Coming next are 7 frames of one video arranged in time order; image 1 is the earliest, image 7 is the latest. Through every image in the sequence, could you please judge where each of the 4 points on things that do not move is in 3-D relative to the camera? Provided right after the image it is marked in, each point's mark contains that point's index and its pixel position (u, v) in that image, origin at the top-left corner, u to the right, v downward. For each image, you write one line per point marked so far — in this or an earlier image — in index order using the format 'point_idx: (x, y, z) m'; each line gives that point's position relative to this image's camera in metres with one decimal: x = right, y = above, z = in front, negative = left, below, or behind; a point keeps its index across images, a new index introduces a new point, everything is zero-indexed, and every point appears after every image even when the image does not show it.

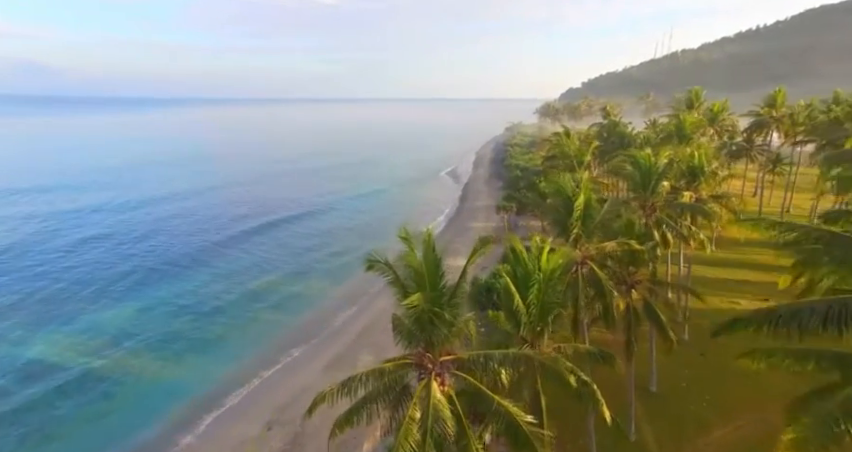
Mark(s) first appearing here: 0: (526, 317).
0: (+2.5, -2.2, +11.3) m
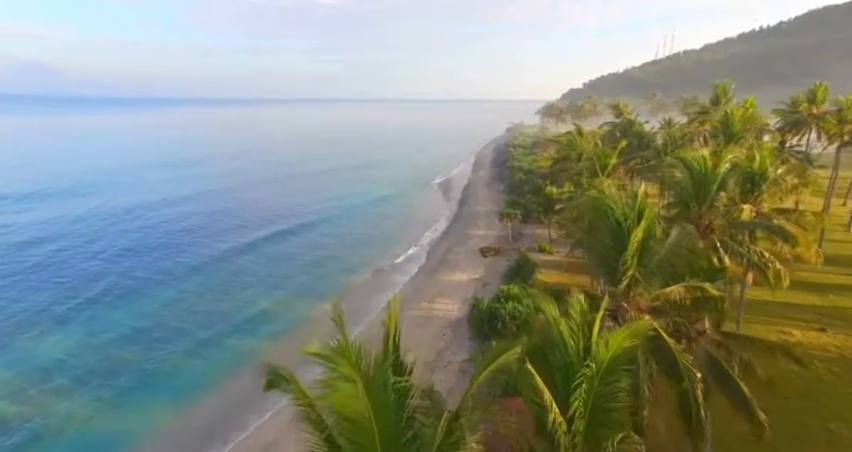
0: (+2.0, -3.0, +6.5) m
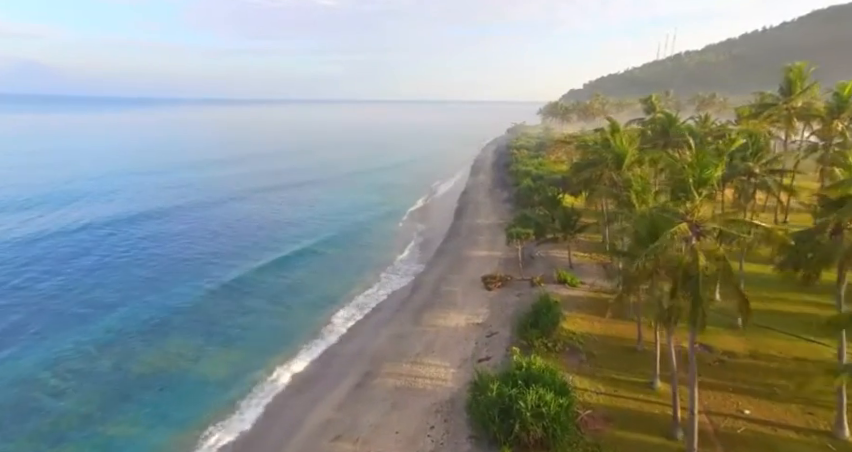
0: (+1.2, -4.7, -3.1) m
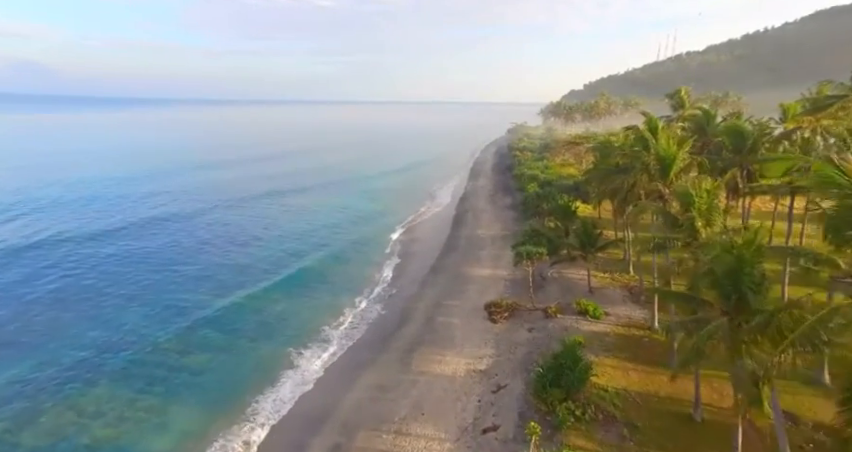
0: (+0.8, -5.7, -9.1) m
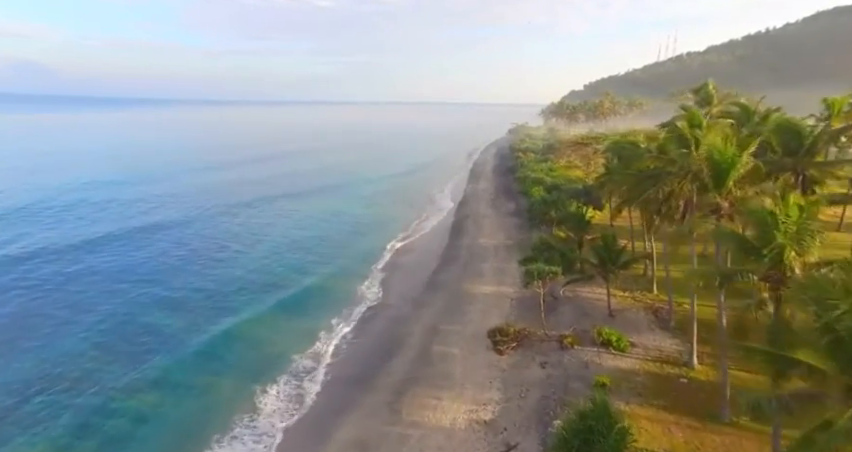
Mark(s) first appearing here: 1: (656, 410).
0: (+0.5, -6.4, -13.3) m
1: (+9.0, -7.3, +18.1) m
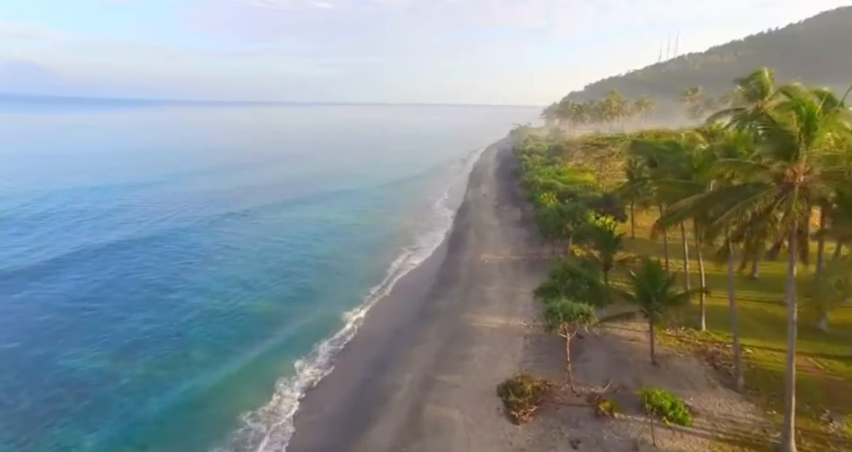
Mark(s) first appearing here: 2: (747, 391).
0: (+0.2, -7.4, -19.2) m
1: (+8.7, -8.3, +12.2) m
2: (+12.9, -6.7, +18.5) m
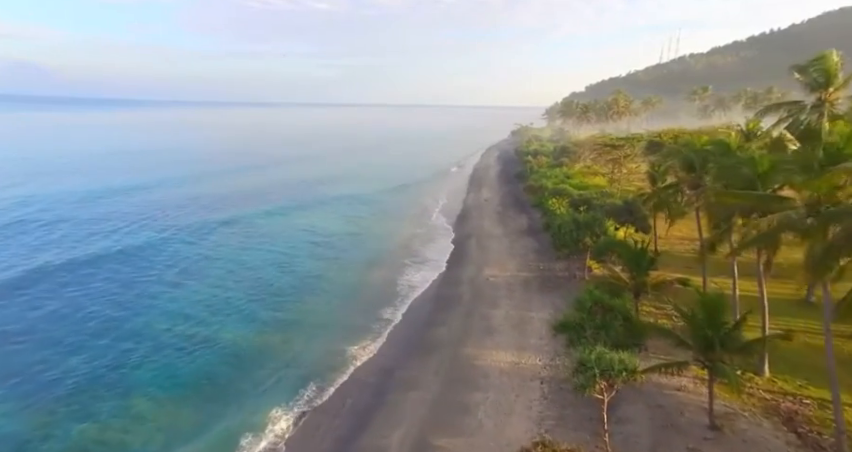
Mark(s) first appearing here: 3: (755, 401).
0: (0.0, -8.1, -24.1) m
1: (+8.4, -9.1, +7.4) m
2: (+12.7, -7.5, +13.6) m
3: (+12.3, -6.5, +17.0) m
